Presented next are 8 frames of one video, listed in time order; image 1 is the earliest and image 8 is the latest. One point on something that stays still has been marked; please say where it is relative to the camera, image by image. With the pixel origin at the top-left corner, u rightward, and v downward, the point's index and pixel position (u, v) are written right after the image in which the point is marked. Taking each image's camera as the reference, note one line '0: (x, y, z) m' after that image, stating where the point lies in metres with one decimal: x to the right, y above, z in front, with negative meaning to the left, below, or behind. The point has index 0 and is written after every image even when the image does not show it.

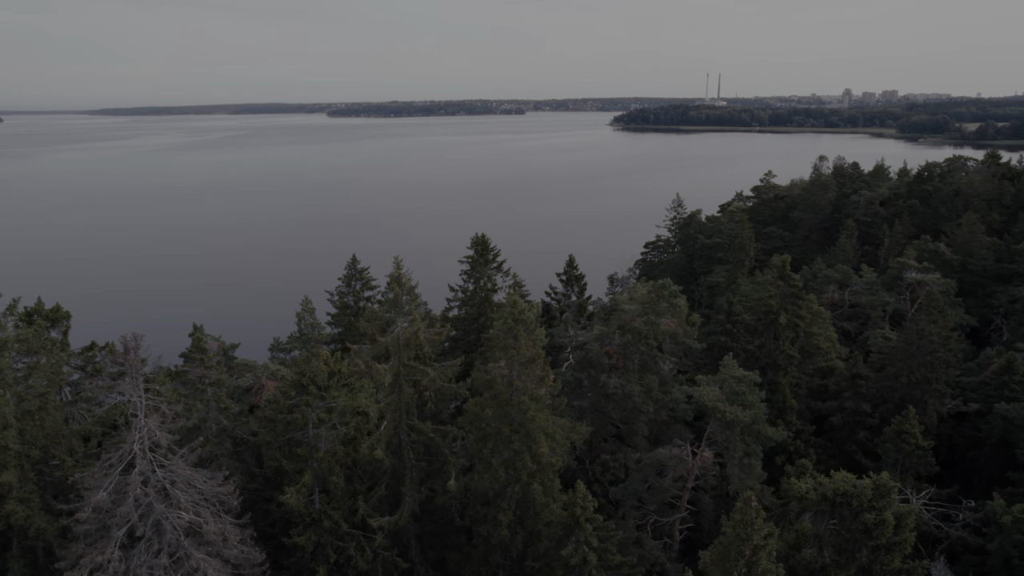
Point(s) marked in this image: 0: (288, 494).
0: (-5.2, -4.9, +14.8) m
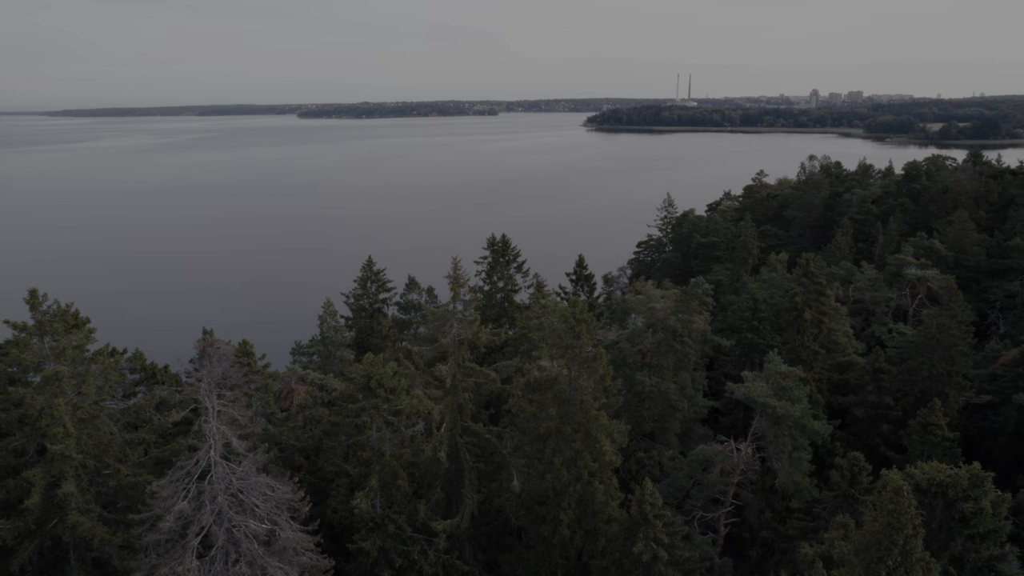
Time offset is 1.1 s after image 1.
0: (-3.5, -4.9, +14.7) m
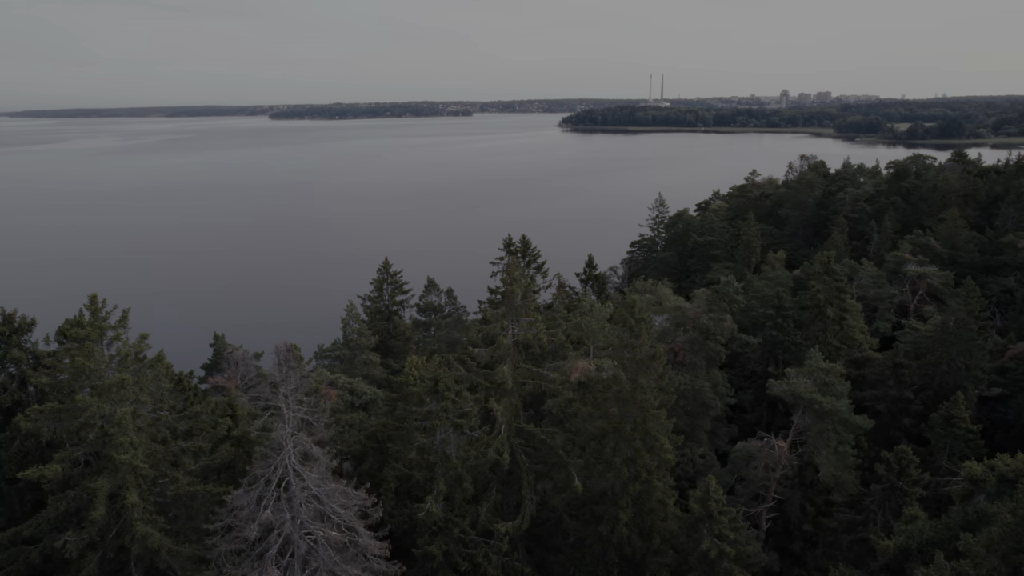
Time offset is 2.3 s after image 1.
0: (-1.9, -5.0, +14.6) m
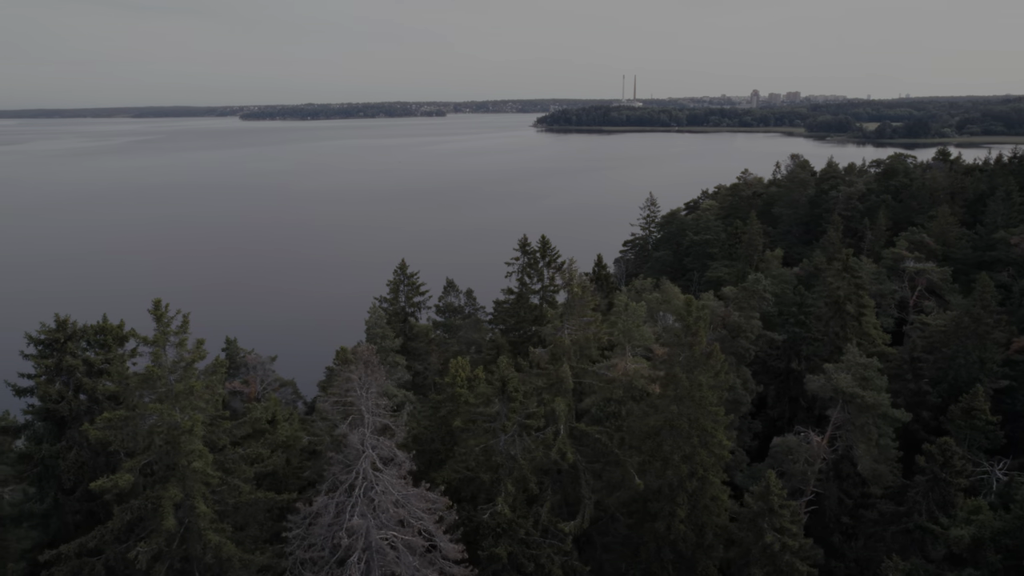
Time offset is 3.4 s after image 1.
0: (-0.2, -5.0, +14.5) m
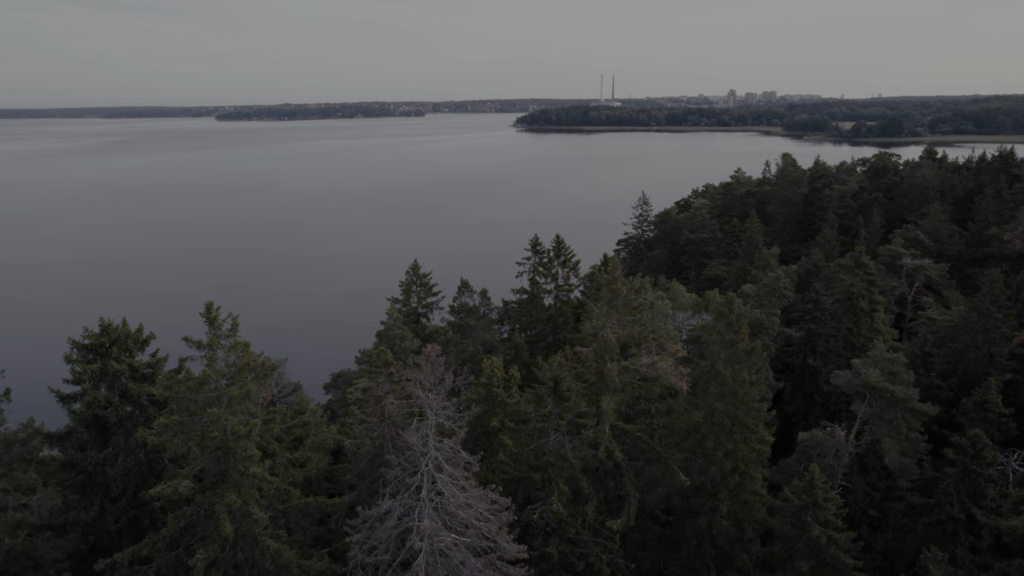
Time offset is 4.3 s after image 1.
0: (+1.0, -5.0, +14.5) m
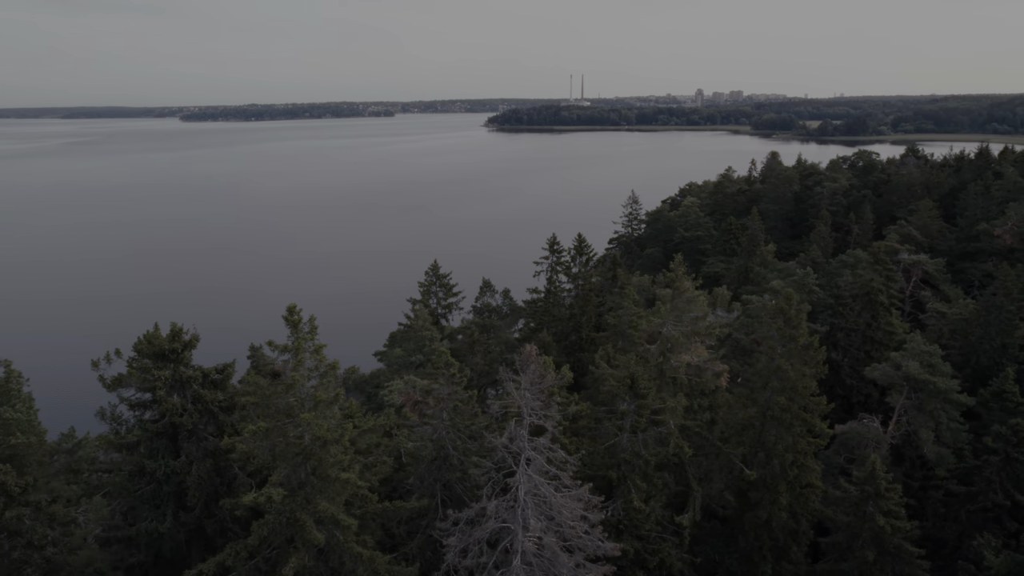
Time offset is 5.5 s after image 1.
0: (+2.9, -4.9, +14.6) m
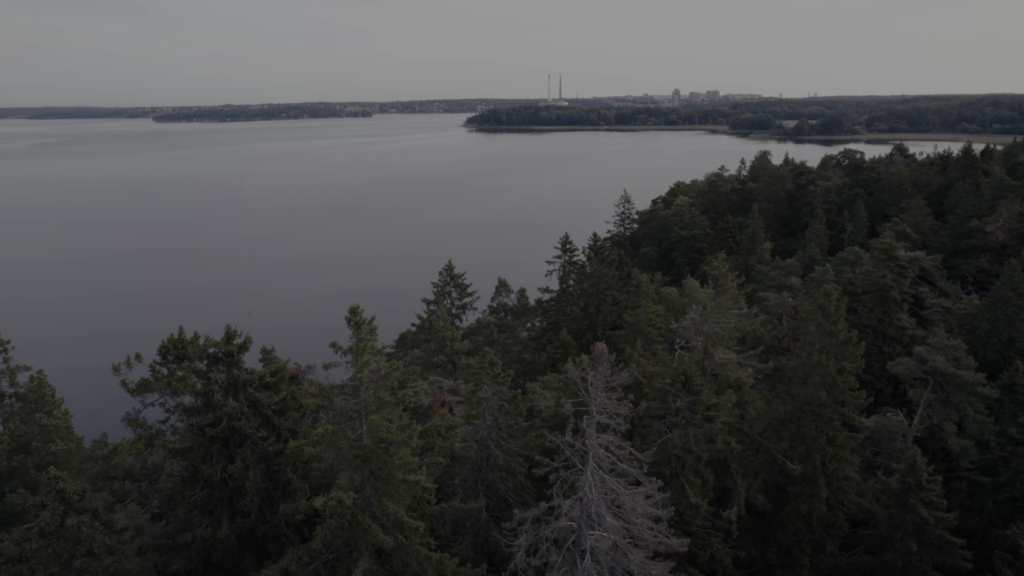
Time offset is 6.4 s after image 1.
0: (+4.2, -4.9, +14.7) m
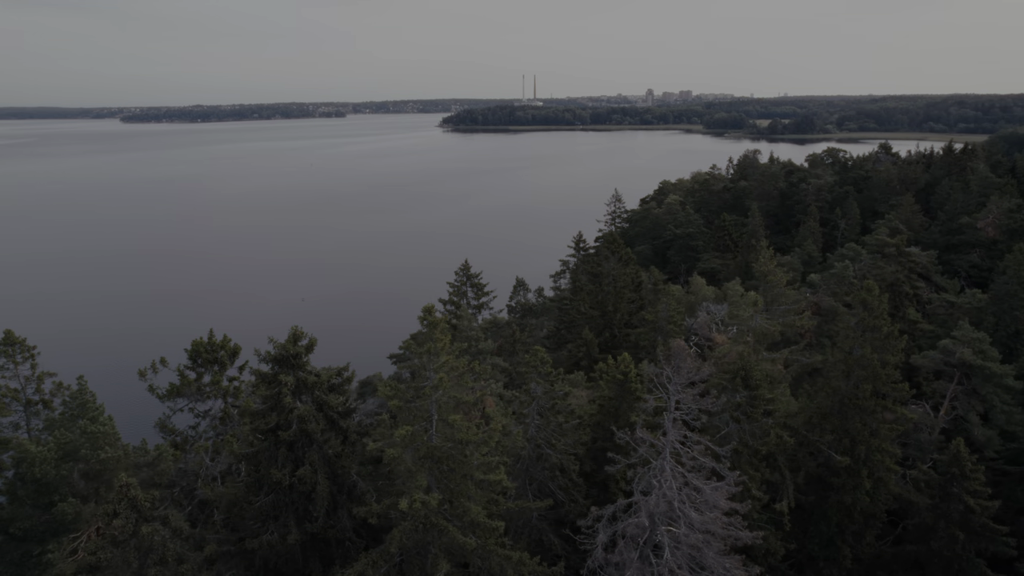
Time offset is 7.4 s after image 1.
0: (+5.7, -4.8, +14.9) m
